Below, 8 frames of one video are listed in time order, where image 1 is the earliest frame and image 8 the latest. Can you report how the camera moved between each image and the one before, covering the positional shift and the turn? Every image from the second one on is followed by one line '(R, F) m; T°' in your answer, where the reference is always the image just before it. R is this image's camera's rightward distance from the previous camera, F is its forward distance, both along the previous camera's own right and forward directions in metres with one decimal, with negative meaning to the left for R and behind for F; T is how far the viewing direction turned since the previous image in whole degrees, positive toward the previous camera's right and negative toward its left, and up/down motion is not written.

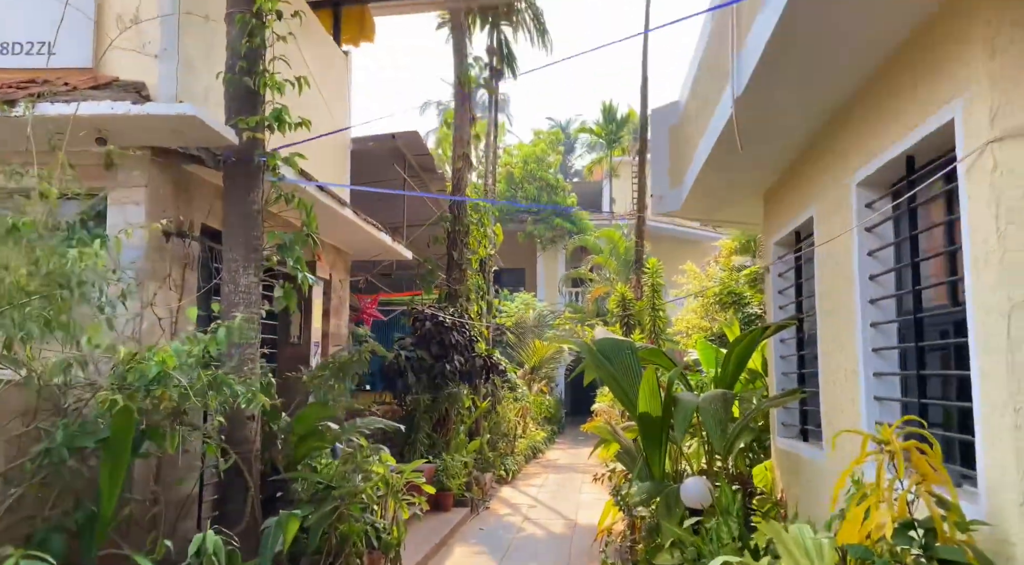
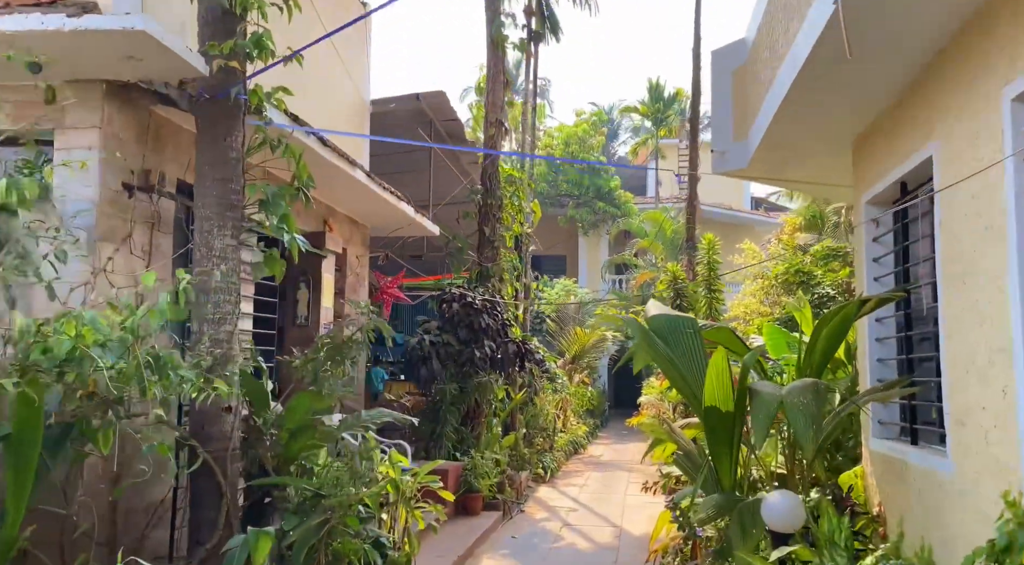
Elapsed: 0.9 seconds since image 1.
(+0.1, +0.9) m; -3°
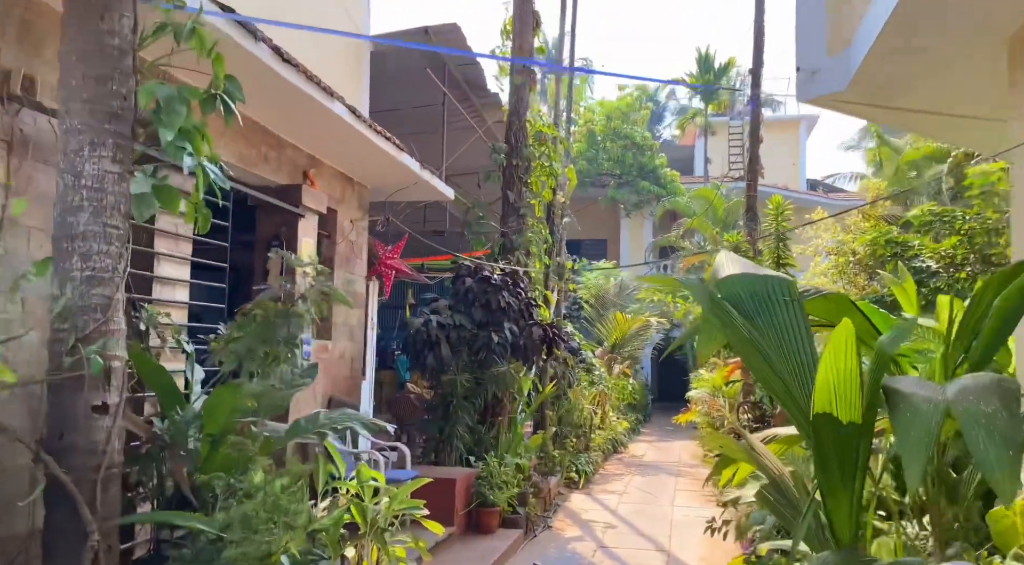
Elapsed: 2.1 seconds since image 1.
(+0.1, +1.3) m; -3°
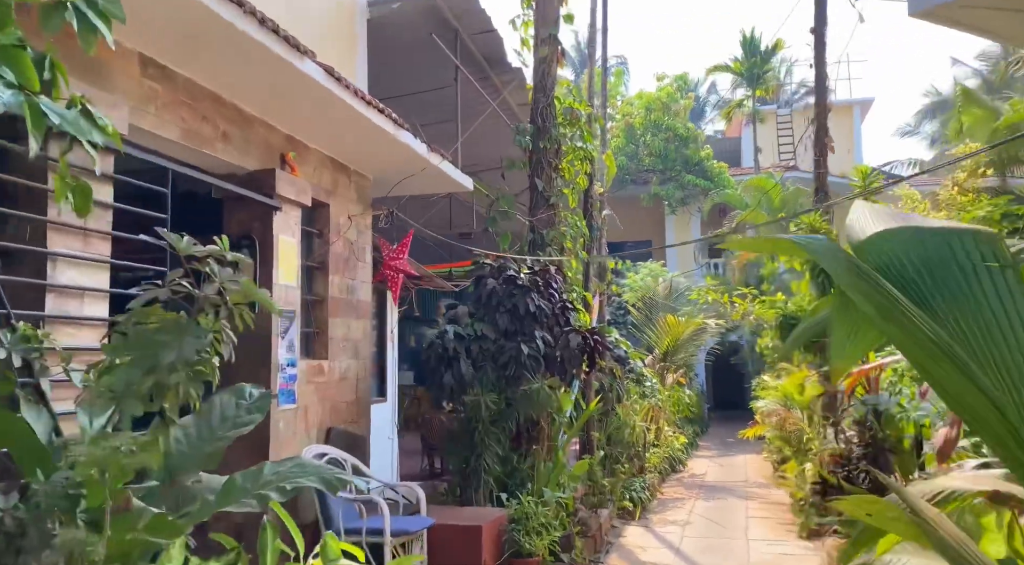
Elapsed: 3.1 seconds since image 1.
(+0.1, +1.1) m; -3°
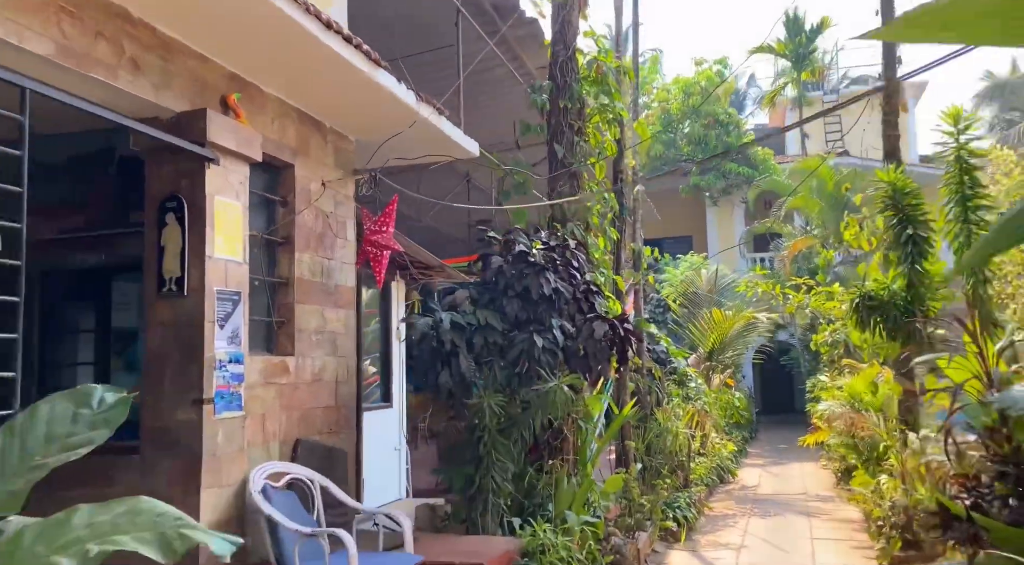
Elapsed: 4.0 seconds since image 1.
(+0.2, +1.0) m; -3°
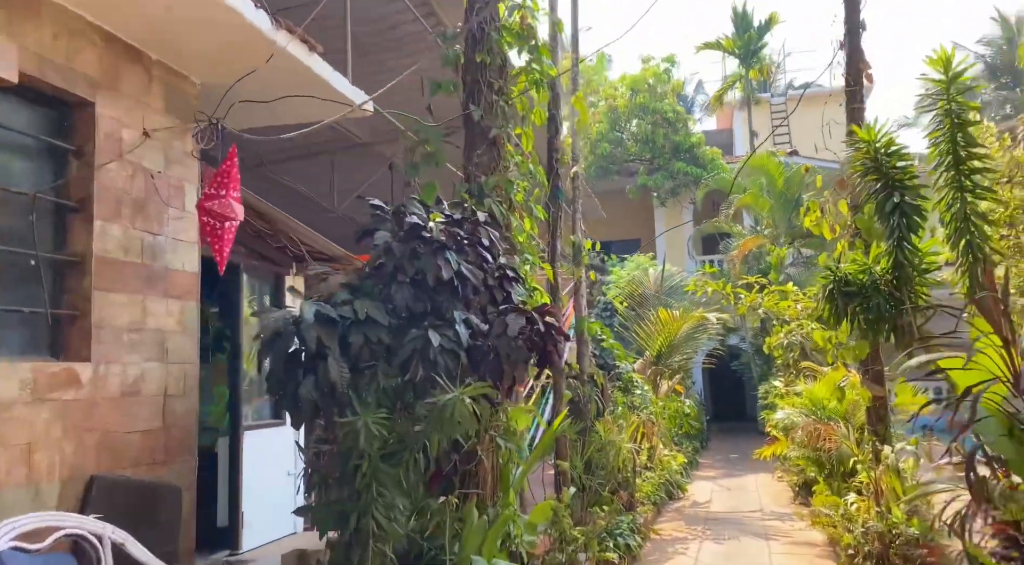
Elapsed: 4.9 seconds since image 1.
(+0.3, +1.0) m; +4°
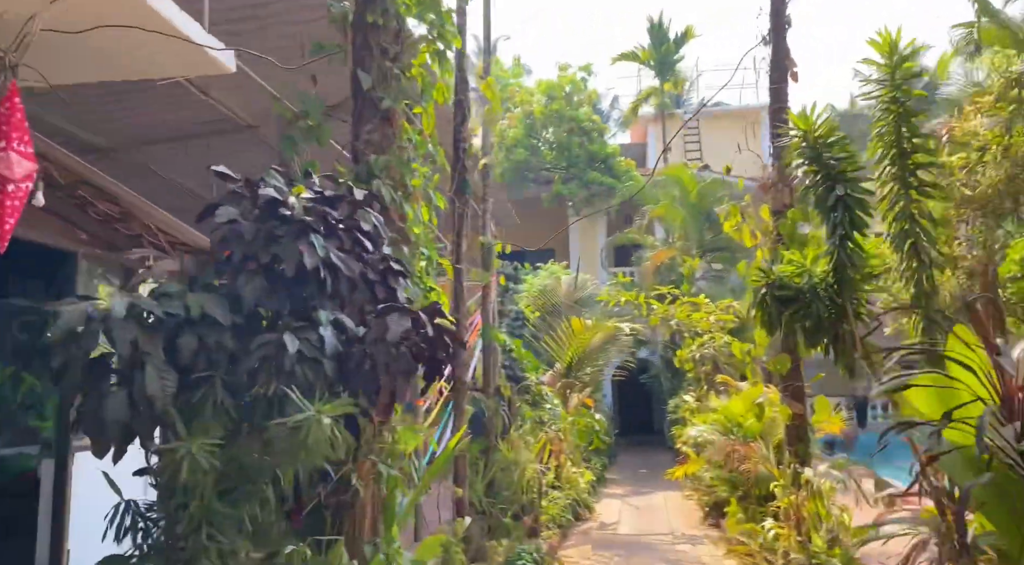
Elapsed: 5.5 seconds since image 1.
(+0.1, +0.6) m; +6°
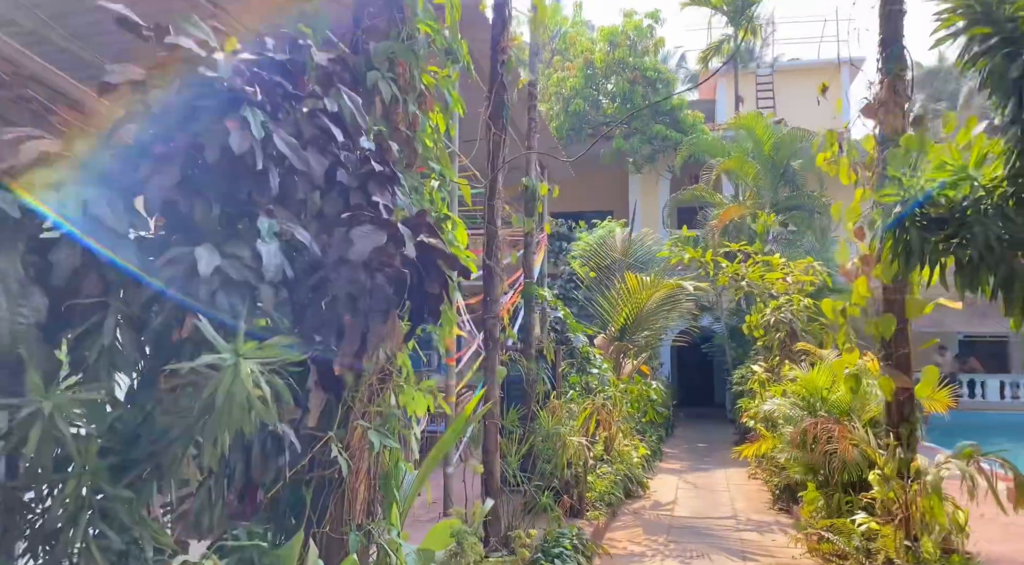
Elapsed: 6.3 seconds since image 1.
(+0.1, +0.9) m; -4°
